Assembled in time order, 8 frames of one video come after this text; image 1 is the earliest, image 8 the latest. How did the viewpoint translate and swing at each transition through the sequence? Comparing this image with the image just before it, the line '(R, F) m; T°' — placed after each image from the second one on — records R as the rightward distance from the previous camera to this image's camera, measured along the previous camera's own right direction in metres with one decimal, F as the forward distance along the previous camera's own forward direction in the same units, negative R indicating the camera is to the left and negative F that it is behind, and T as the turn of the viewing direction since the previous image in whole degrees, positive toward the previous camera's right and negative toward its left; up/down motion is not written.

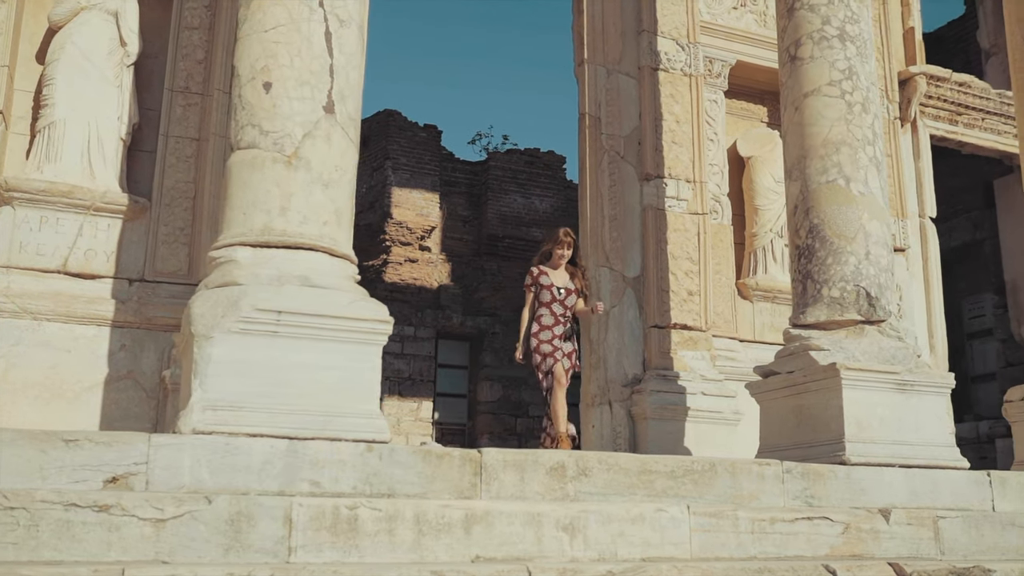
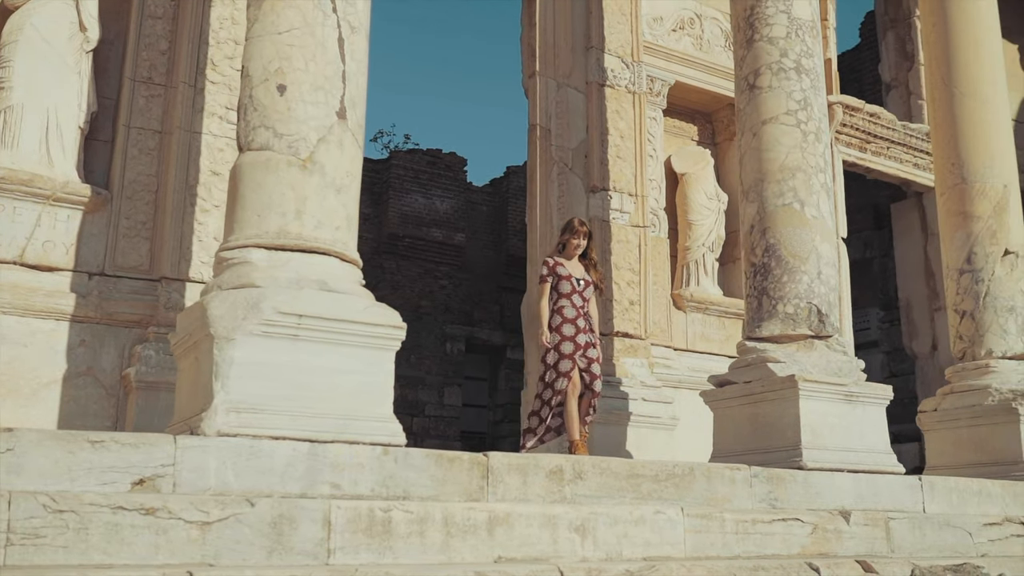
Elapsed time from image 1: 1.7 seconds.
(-0.8, -0.1) m; +8°
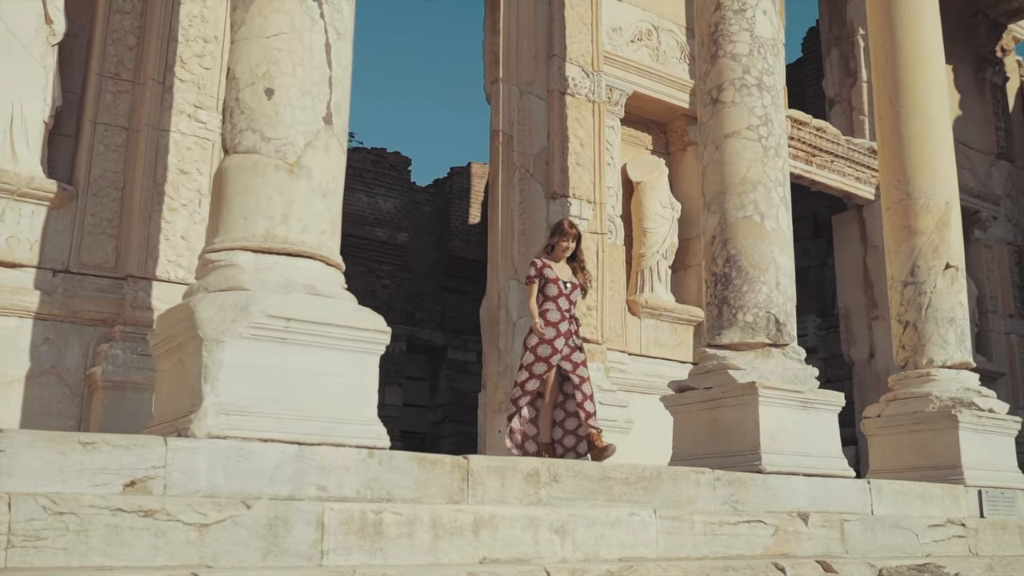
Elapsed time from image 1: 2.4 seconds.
(-0.3, -0.1) m; +4°
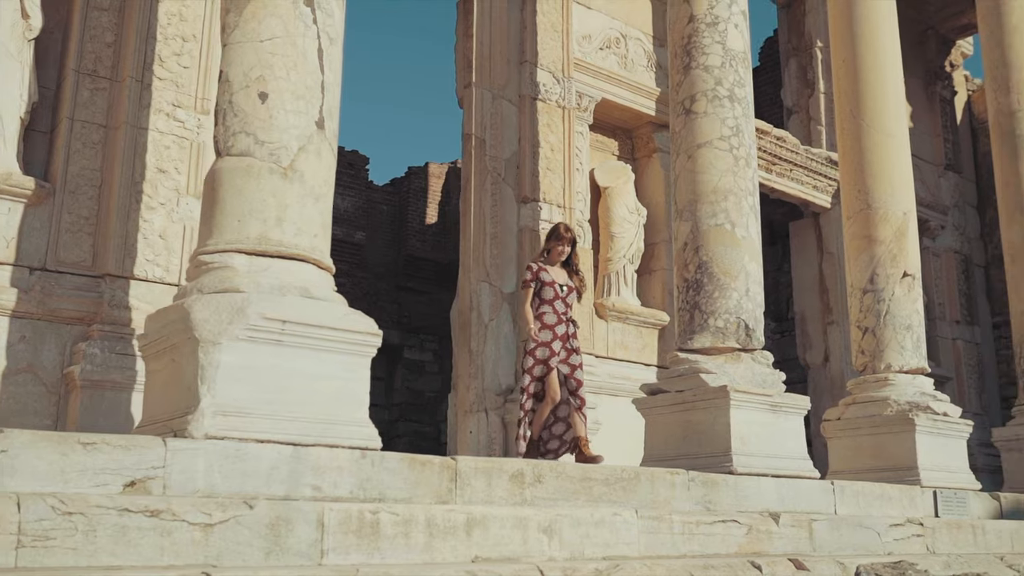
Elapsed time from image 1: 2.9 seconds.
(-0.3, -0.1) m; +3°
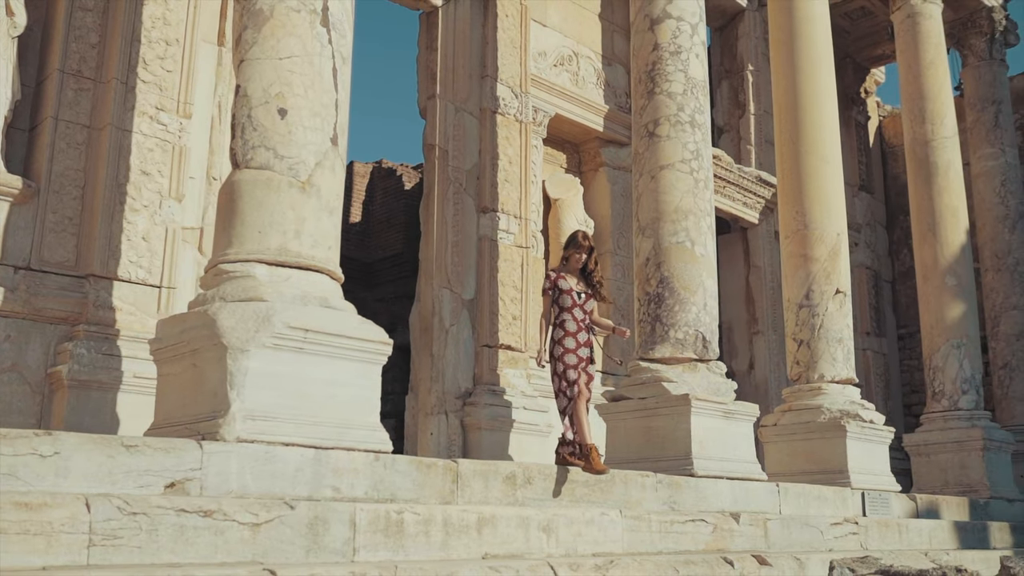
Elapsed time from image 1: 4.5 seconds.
(-0.7, -0.4) m; +6°
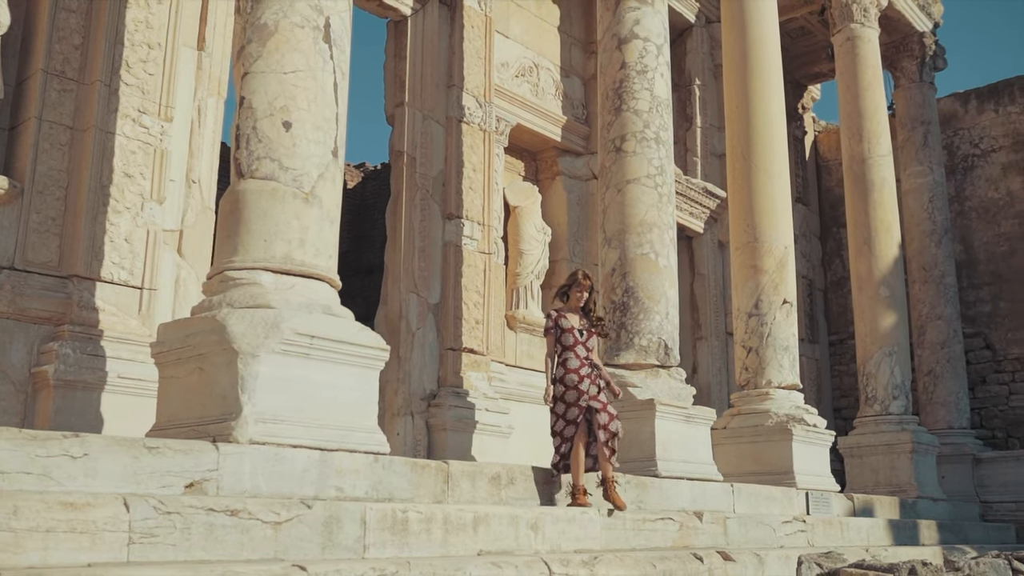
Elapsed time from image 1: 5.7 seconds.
(-0.4, -0.3) m; +4°
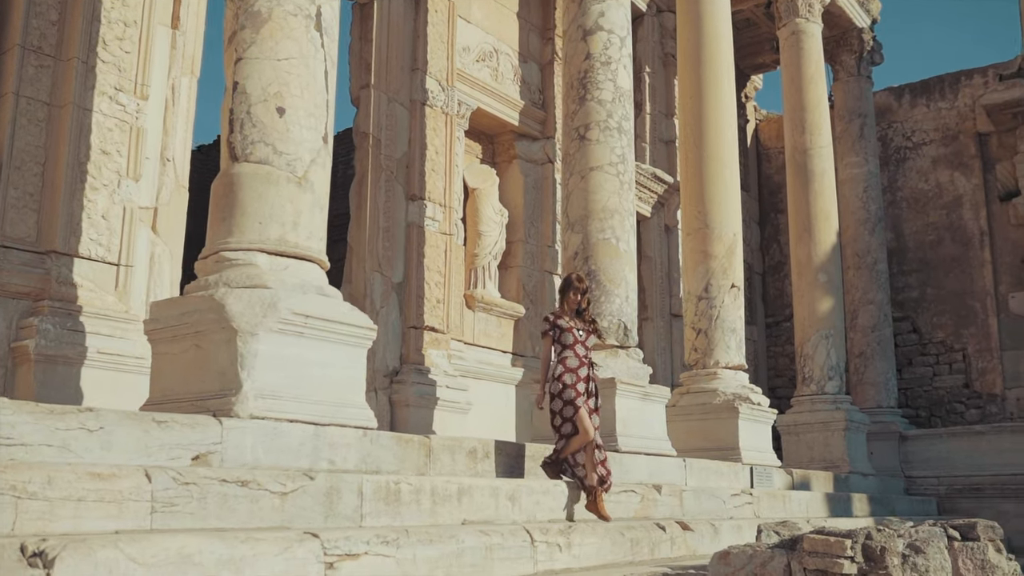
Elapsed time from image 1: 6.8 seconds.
(-0.4, -0.3) m; +4°
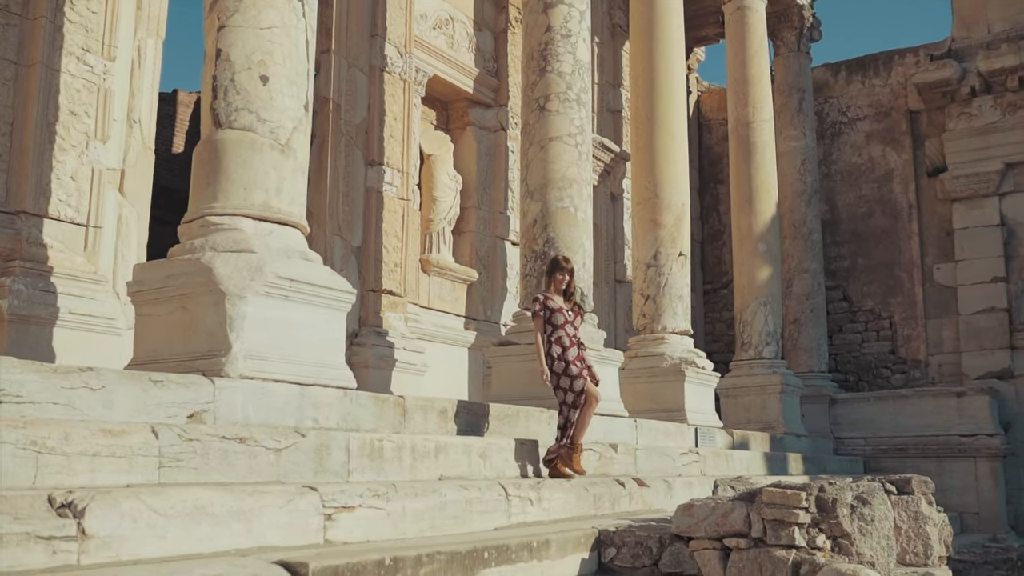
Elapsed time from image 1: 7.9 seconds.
(-0.3, -0.3) m; +4°
